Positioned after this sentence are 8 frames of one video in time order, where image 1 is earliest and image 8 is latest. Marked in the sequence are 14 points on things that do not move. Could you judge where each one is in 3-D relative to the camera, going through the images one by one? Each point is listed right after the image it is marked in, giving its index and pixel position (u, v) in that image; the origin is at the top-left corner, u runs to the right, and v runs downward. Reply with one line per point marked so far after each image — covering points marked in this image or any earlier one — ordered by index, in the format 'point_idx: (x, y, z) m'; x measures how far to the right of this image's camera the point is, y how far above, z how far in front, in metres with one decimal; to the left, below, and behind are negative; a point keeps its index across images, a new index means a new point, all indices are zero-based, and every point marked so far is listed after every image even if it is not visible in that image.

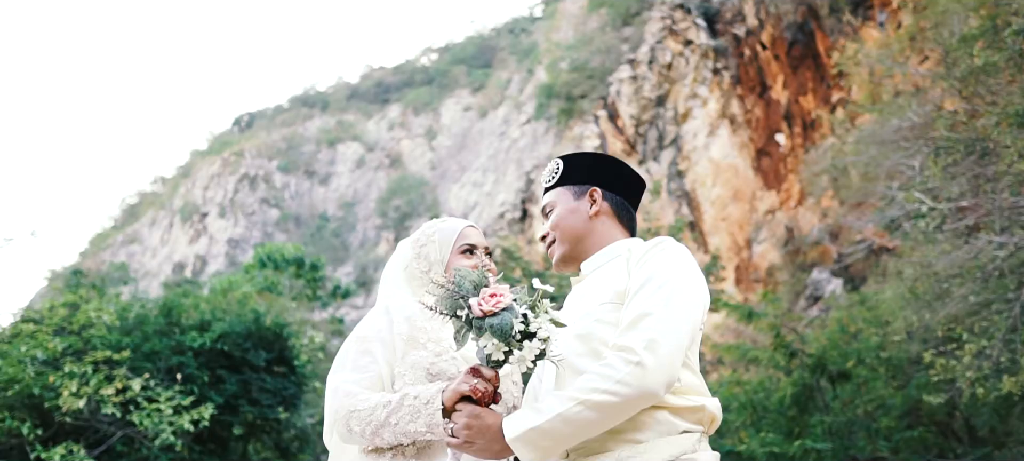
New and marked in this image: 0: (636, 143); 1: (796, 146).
0: (+2.1, +1.6, +16.1) m
1: (+4.5, +1.4, +14.5) m
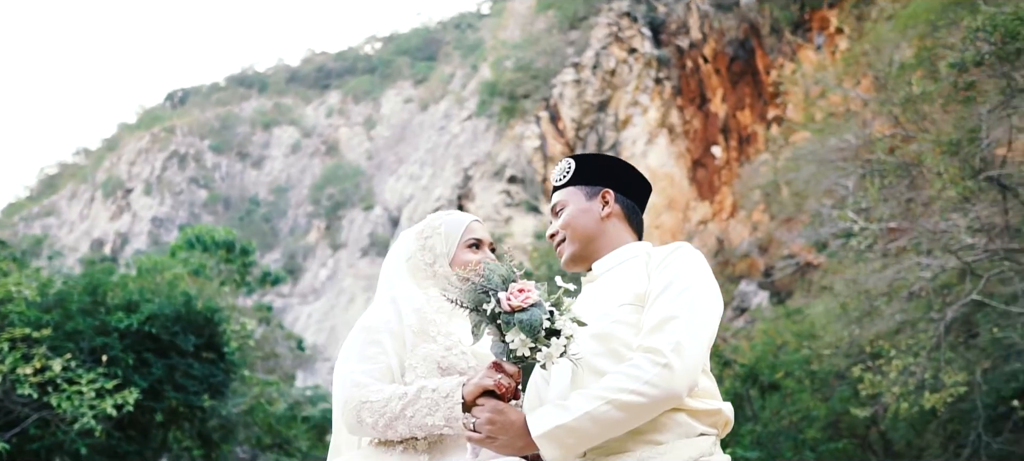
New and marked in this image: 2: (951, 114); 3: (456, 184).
0: (+1.0, +1.6, +16.2) m
1: (+3.6, +1.2, +14.8) m
2: (+5.3, +1.4, +10.3) m
3: (-1.2, +0.9, +17.0) m
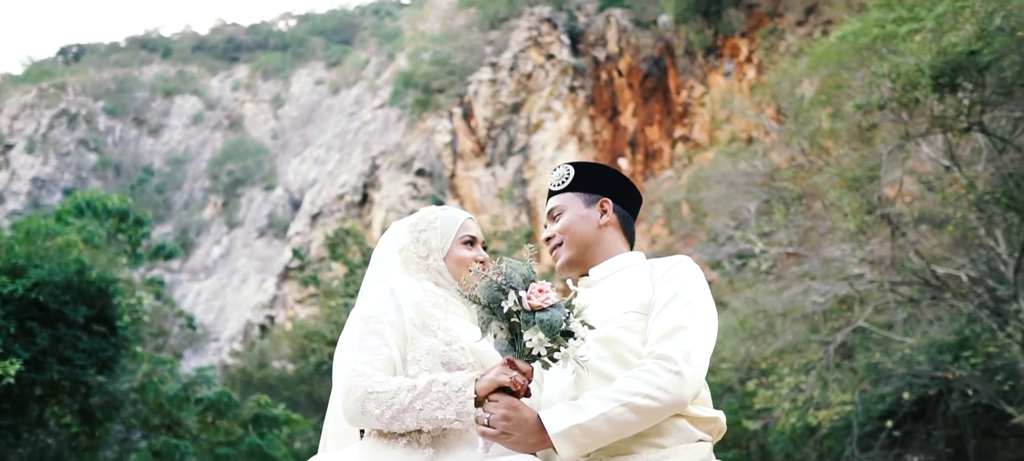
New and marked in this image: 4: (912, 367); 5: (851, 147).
0: (-0.6, +1.6, +16.3) m
1: (+2.1, +1.0, +15.3) m
2: (+4.4, +1.0, +11.0) m
3: (-2.9, +1.1, +16.8) m
4: (+4.7, -1.6, +10.2) m
5: (+4.4, +1.1, +11.2) m
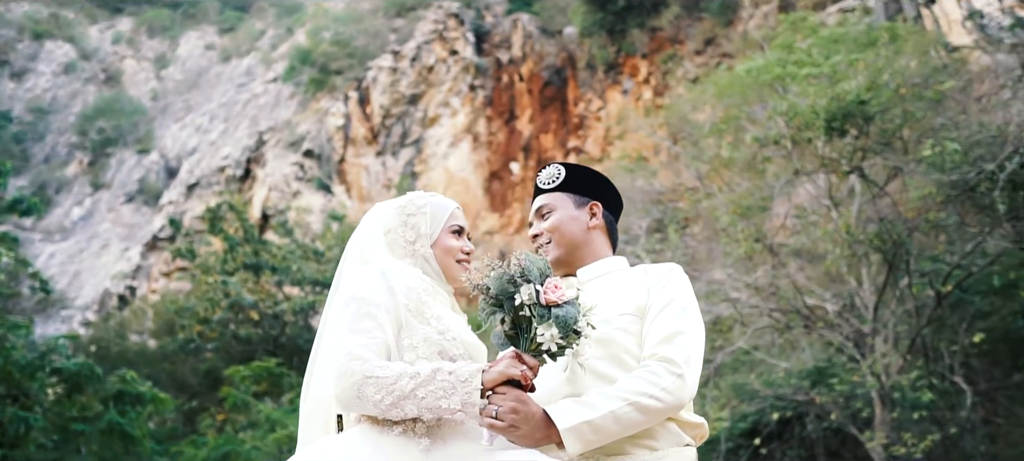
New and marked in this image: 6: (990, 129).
0: (-2.6, +1.8, +16.0) m
1: (+0.2, +0.9, +15.4) m
2: (+3.2, +0.7, +11.6) m
3: (-4.9, +1.6, +16.1) m
4: (+3.4, -2.0, +10.8) m
5: (+3.1, +0.7, +11.8) m
6: (+6.1, +1.3, +10.8) m
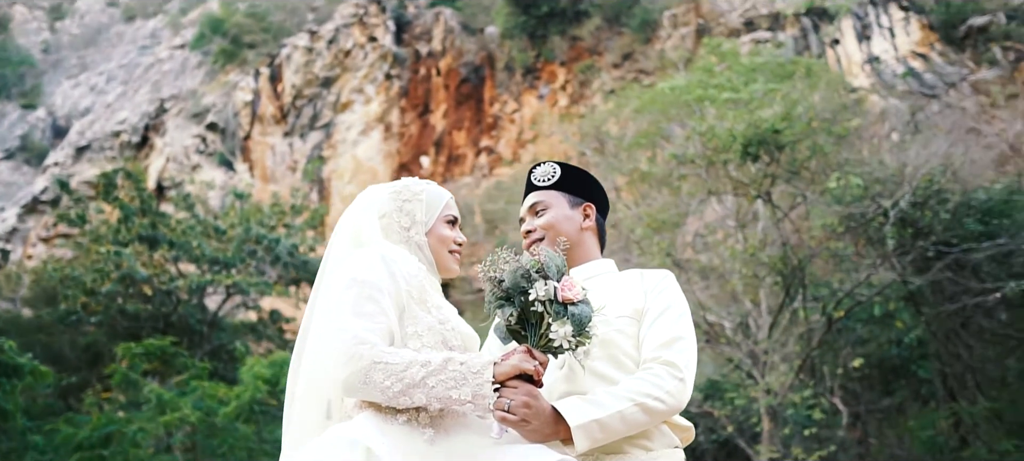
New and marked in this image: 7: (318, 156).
0: (-4.1, +2.1, +15.6) m
1: (-1.3, +1.0, +15.3) m
2: (+2.1, +0.5, +12.0) m
3: (-6.5, +2.1, +15.4) m
4: (+2.1, -2.2, +11.2) m
5: (+2.0, +0.6, +12.1) m
6: (+5.1, +0.8, +11.6) m
7: (-3.5, +1.3, +15.2) m
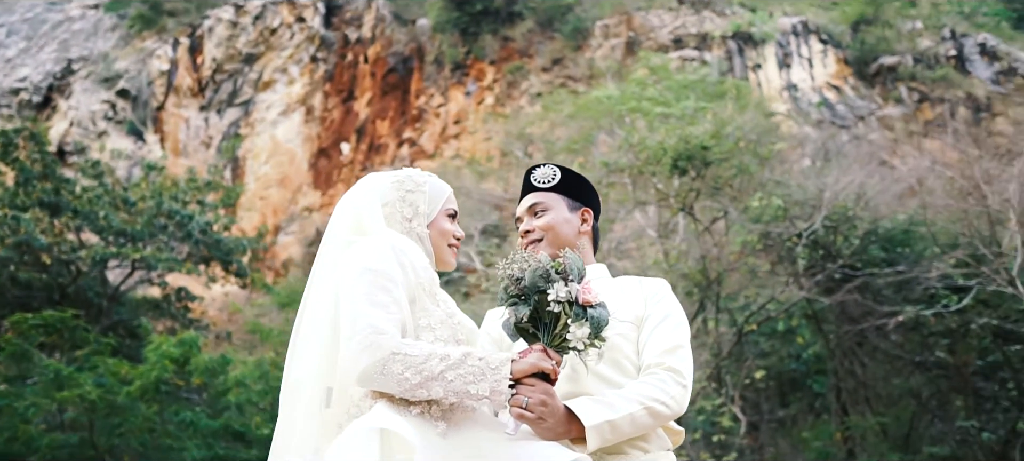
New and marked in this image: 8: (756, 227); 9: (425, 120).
0: (-5.3, +2.5, +15.0) m
1: (-2.7, +1.2, +15.1) m
2: (+1.1, +0.4, +12.2) m
3: (-7.7, +2.7, +14.6) m
4: (+1.0, -2.3, +11.4) m
5: (+1.0, +0.5, +12.3) m
6: (+4.2, +0.5, +12.1) m
7: (-4.8, +1.7, +14.7) m
8: (+3.4, 0.0, +11.9) m
9: (-1.5, +1.8, +14.5) m
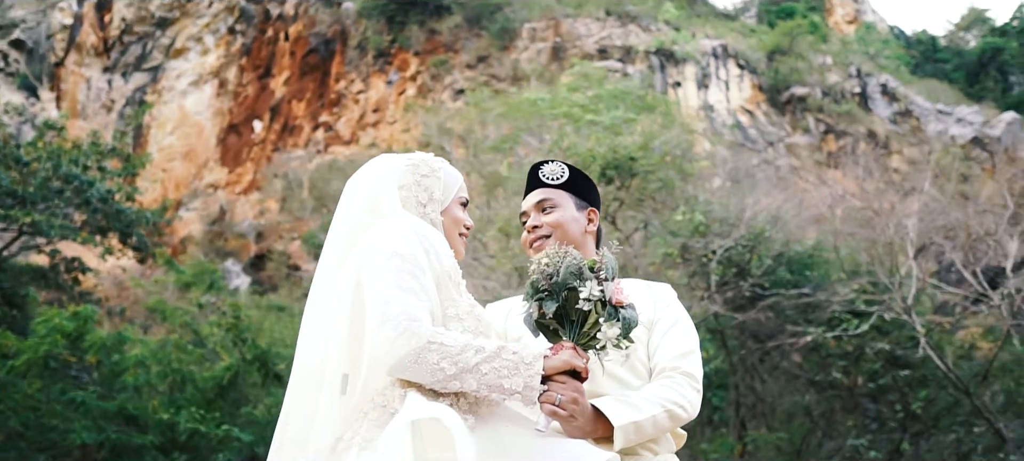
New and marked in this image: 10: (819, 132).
0: (-6.5, +3.0, +14.2) m
1: (-4.0, +1.5, +14.6) m
2: (0.0, +0.4, +12.2) m
3: (-8.8, +3.4, +13.5) m
4: (-0.2, -2.3, +11.4) m
5: (-0.1, +0.5, +12.3) m
6: (+3.1, +0.3, +12.5) m
7: (-6.0, +2.1, +14.0) m
8: (+2.3, -0.1, +12.2) m
9: (-2.8, +2.1, +14.2) m
10: (+5.0, +1.6, +13.9) m
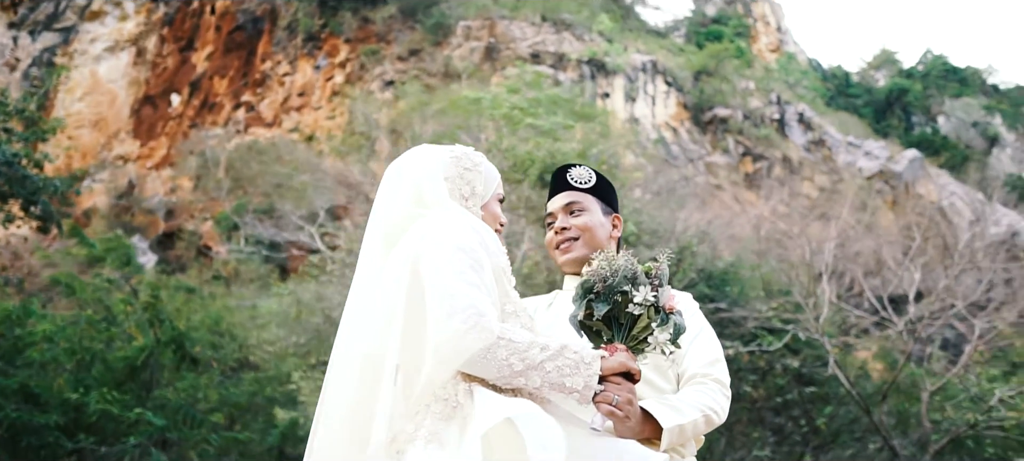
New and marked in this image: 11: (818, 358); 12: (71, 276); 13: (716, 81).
0: (-7.5, +3.5, +13.4) m
1: (-5.1, +1.9, +14.1) m
2: (-0.9, +0.4, +12.2) m
3: (-9.5, +4.0, +12.4) m
4: (-1.2, -2.2, +11.4) m
5: (-1.0, +0.5, +12.3) m
6: (+2.1, +0.1, +12.9) m
7: (-7.0, +2.6, +13.2) m
8: (+1.3, -0.2, +12.5) m
9: (-3.8, +2.3, +13.8) m
10: (+3.9, +1.3, +14.5) m
11: (+4.5, -1.9, +12.6) m
12: (-6.0, -0.7, +11.7) m
13: (+3.6, +2.6, +14.8) m
